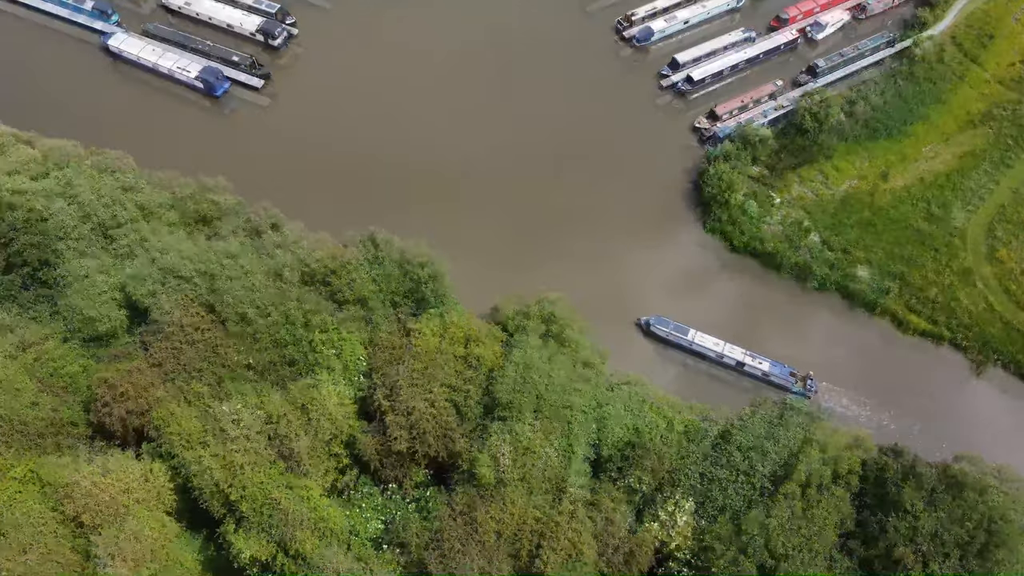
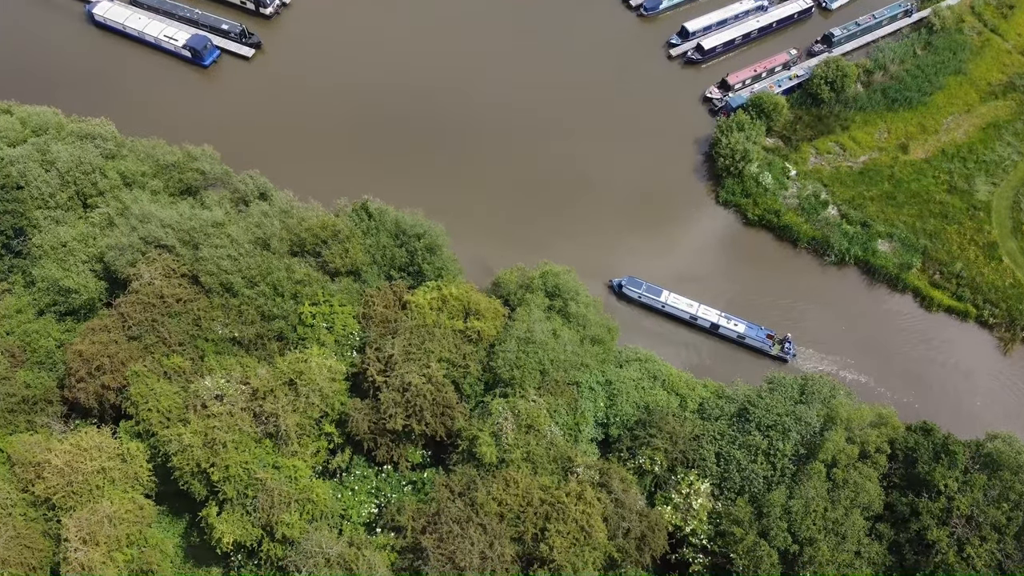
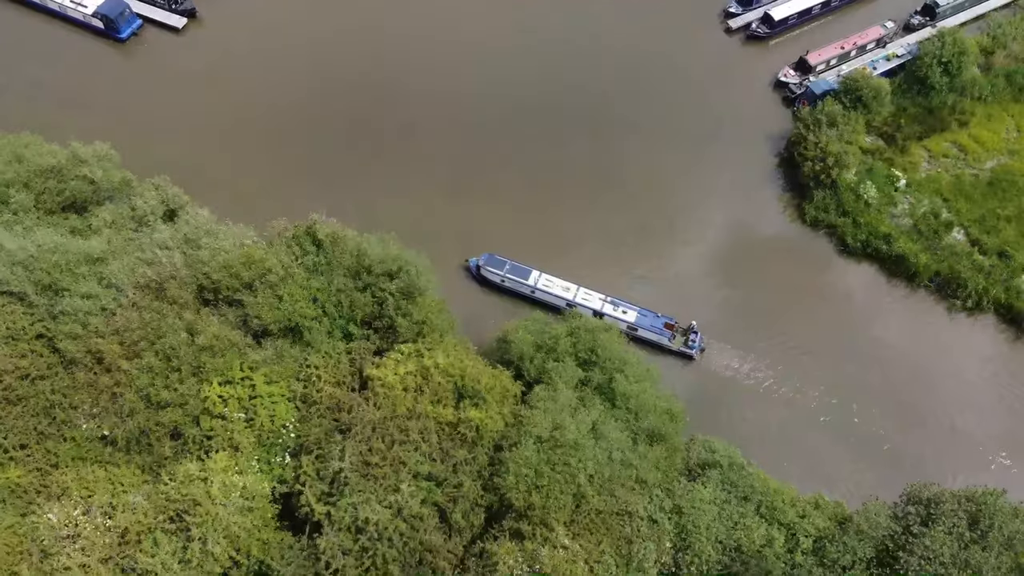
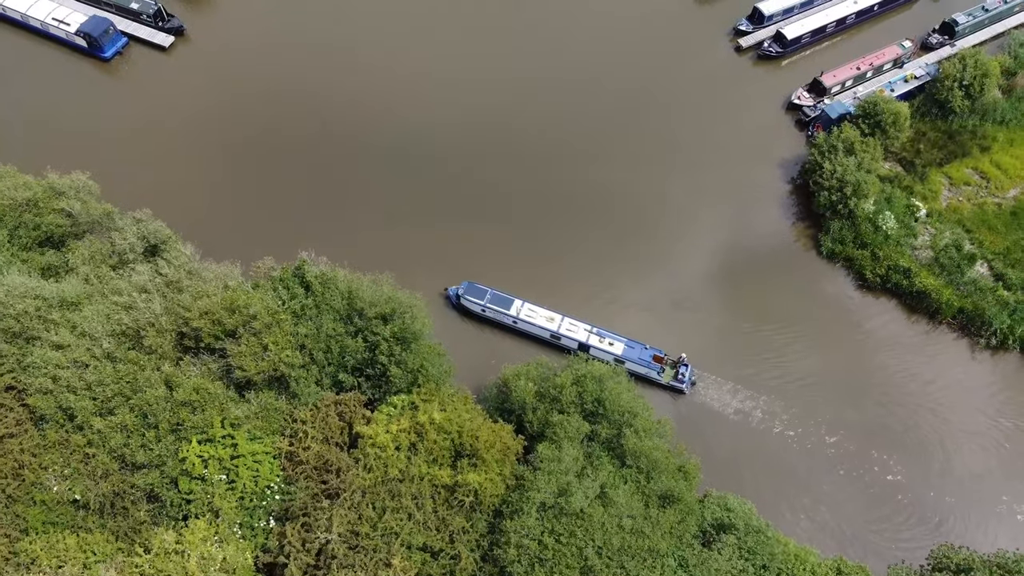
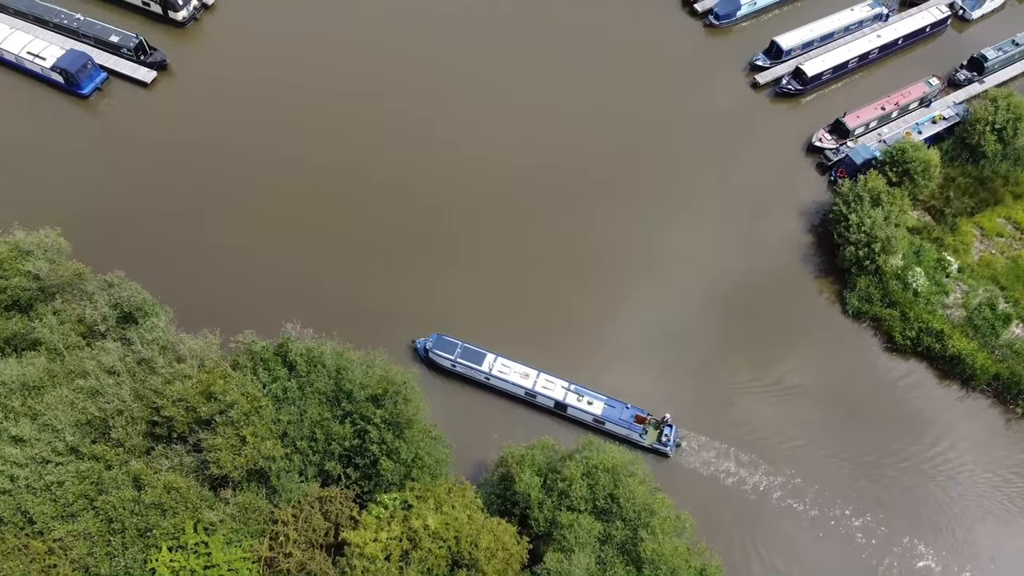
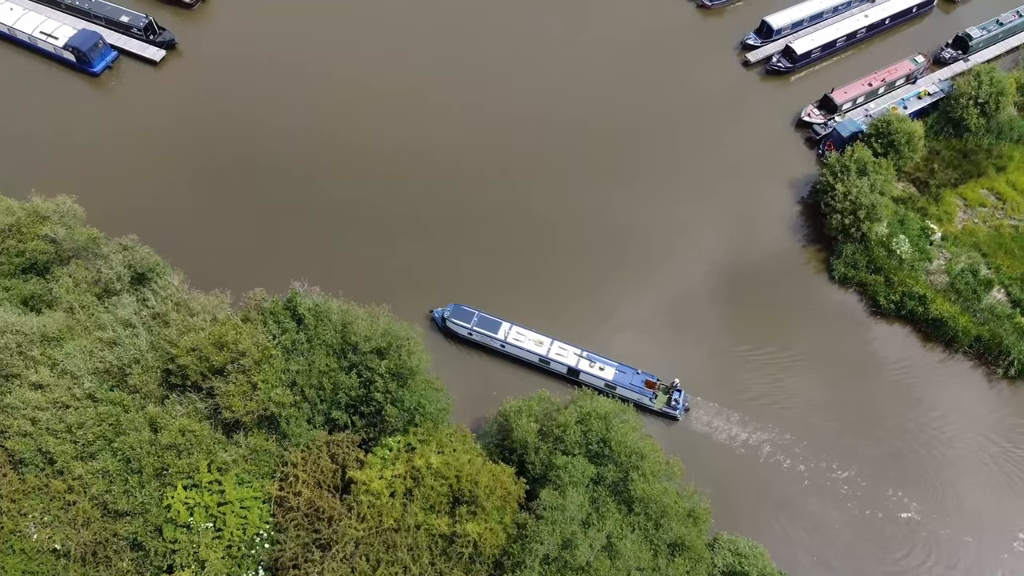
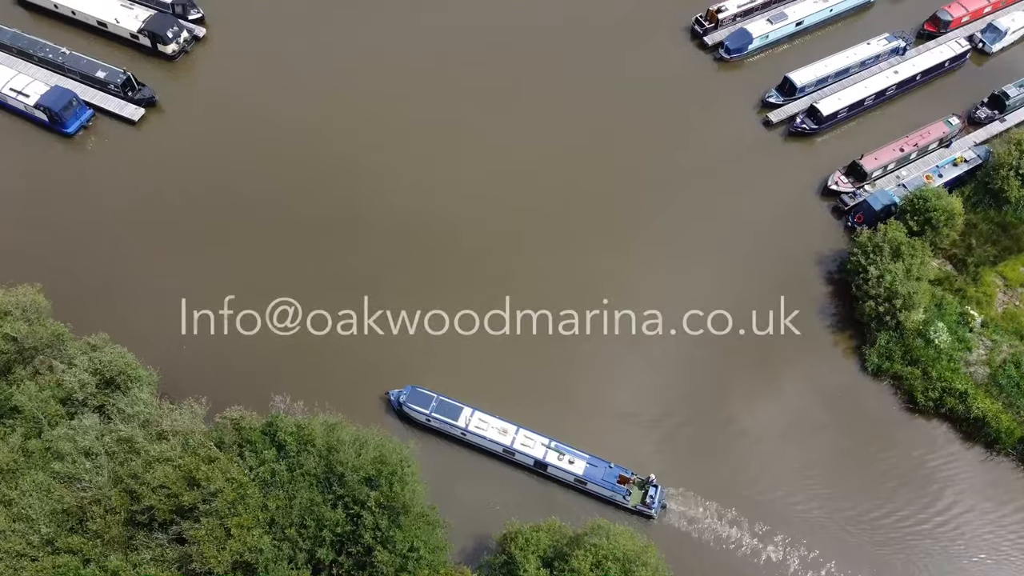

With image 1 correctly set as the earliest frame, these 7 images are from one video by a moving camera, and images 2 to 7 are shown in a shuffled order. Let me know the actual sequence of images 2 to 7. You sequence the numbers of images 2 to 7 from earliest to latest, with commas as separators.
2, 3, 4, 6, 5, 7
